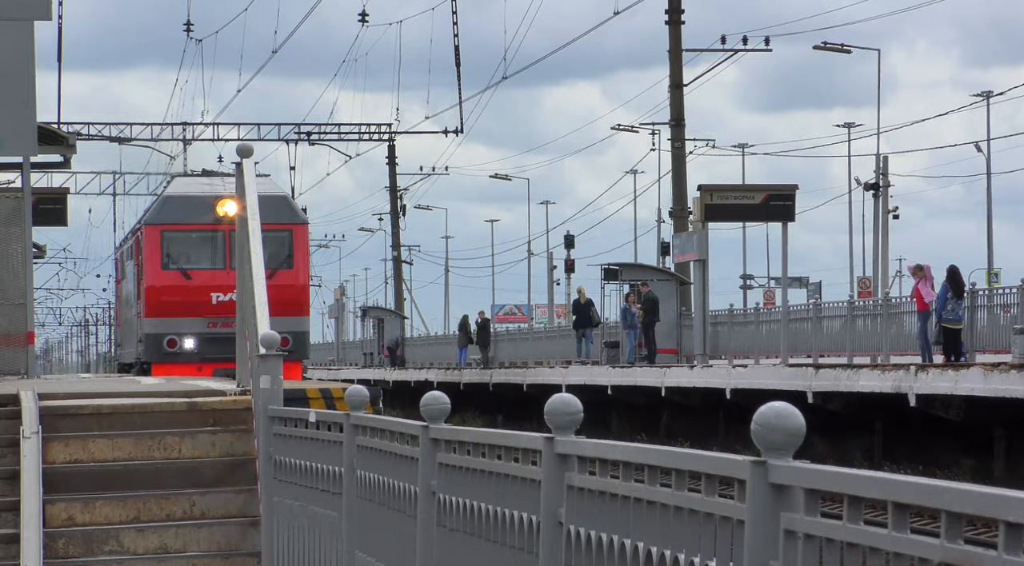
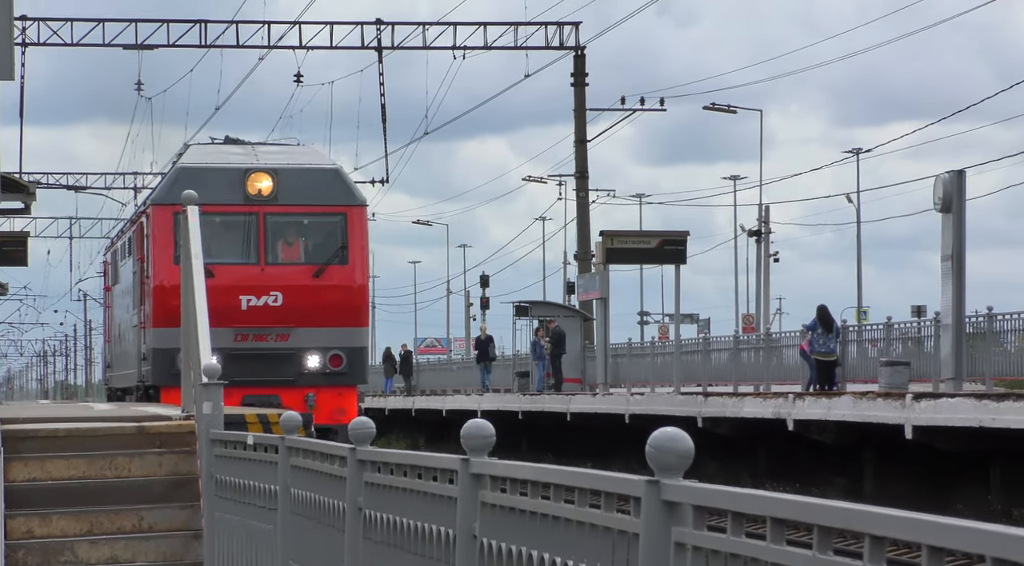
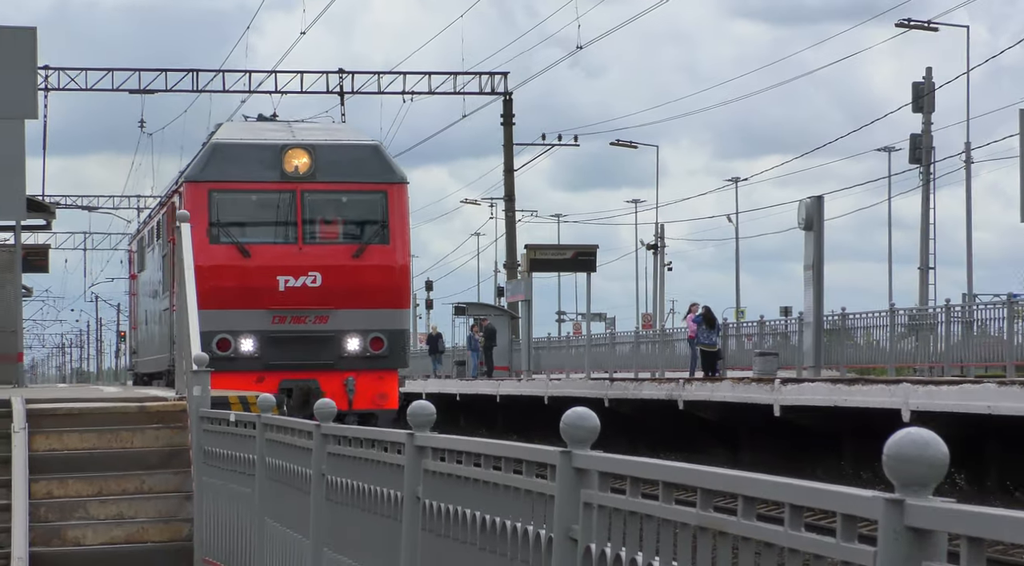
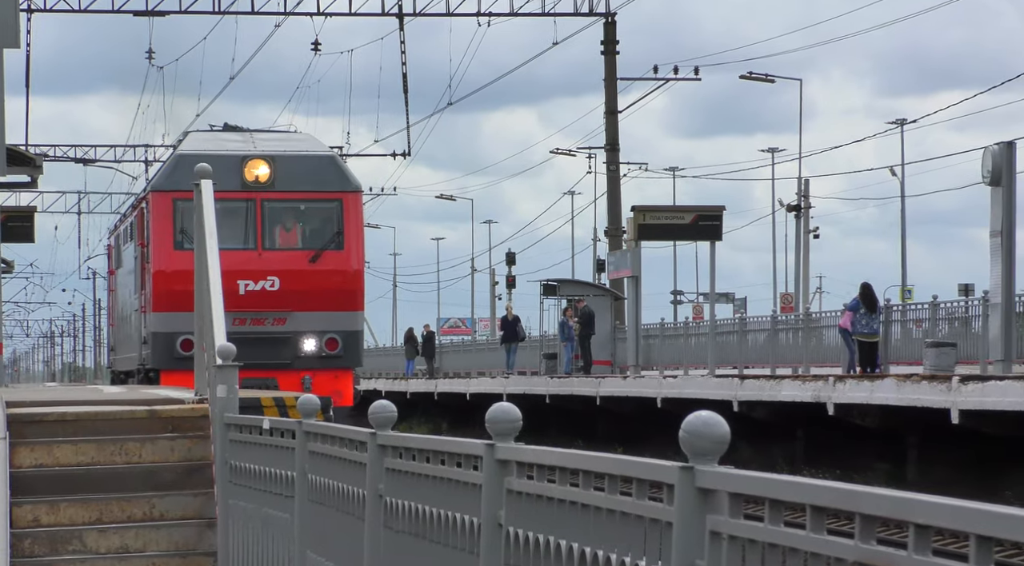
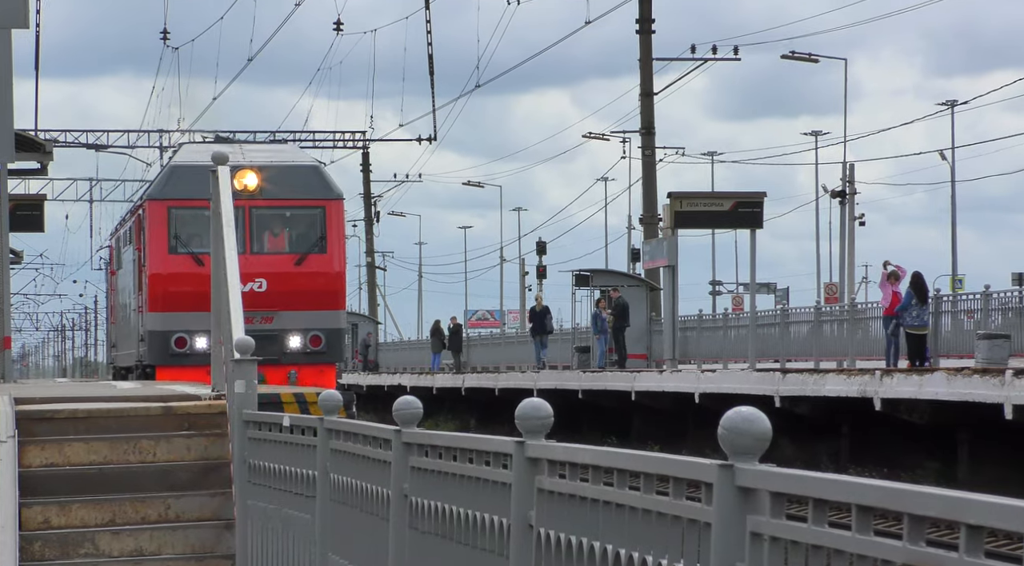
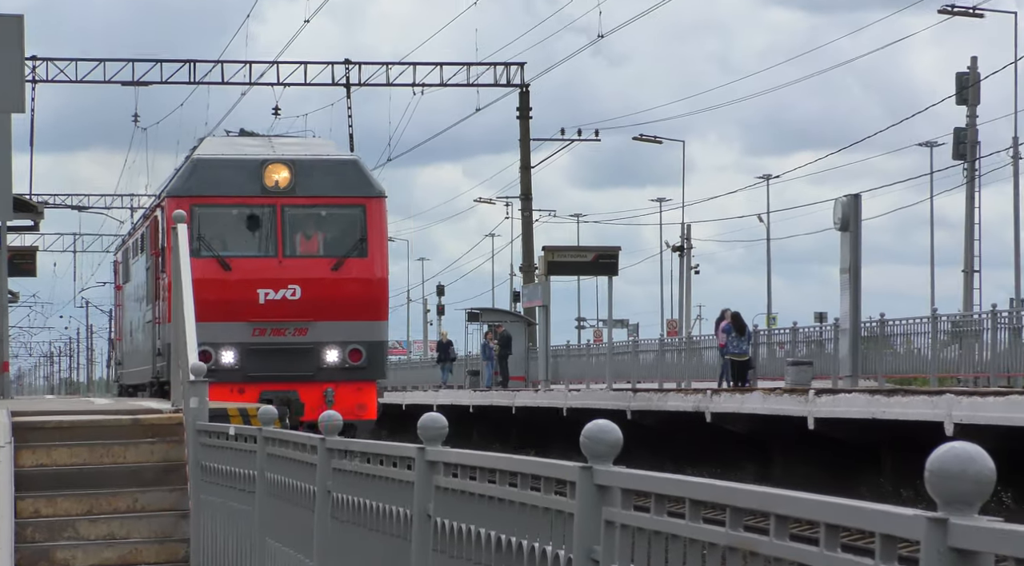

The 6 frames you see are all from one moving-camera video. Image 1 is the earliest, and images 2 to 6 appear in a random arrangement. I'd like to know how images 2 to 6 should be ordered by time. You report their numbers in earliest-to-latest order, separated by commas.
5, 4, 2, 6, 3
